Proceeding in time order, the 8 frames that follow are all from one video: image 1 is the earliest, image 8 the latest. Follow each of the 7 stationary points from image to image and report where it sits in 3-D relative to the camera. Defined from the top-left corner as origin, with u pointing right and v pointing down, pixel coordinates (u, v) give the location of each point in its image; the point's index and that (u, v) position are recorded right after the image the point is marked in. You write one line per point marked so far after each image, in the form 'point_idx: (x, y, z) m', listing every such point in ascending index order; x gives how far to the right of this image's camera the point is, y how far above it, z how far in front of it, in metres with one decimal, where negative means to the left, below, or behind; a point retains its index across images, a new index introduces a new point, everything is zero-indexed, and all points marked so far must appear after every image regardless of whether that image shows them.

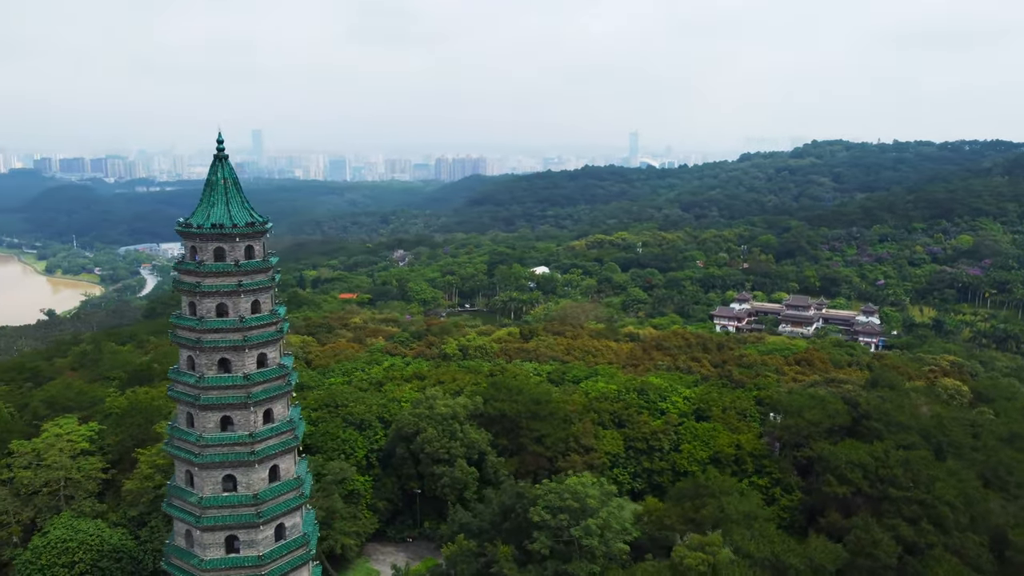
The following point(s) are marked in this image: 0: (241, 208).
0: (-4.6, +1.4, +13.8) m
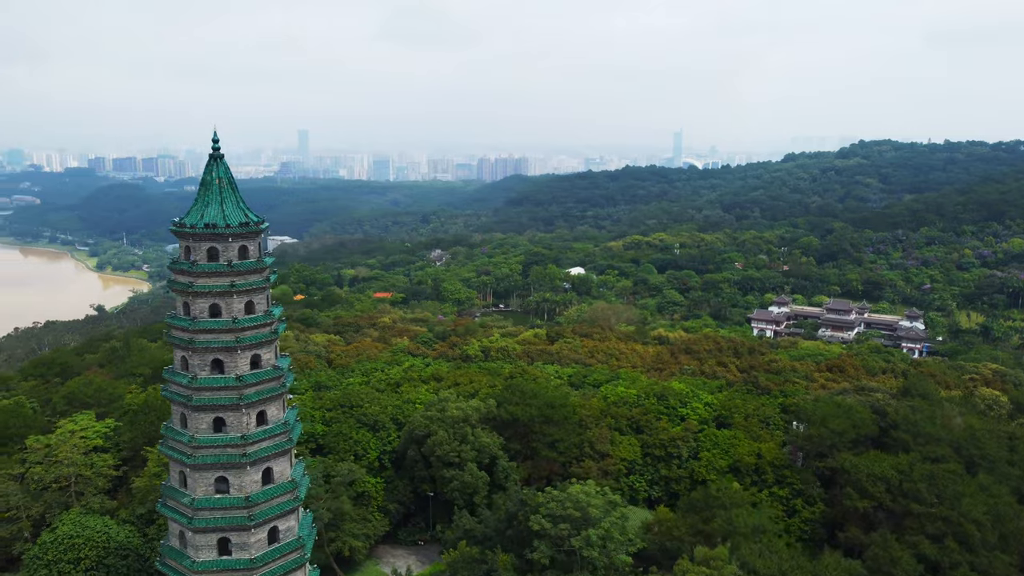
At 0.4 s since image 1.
0: (-4.7, +1.4, +13.7) m
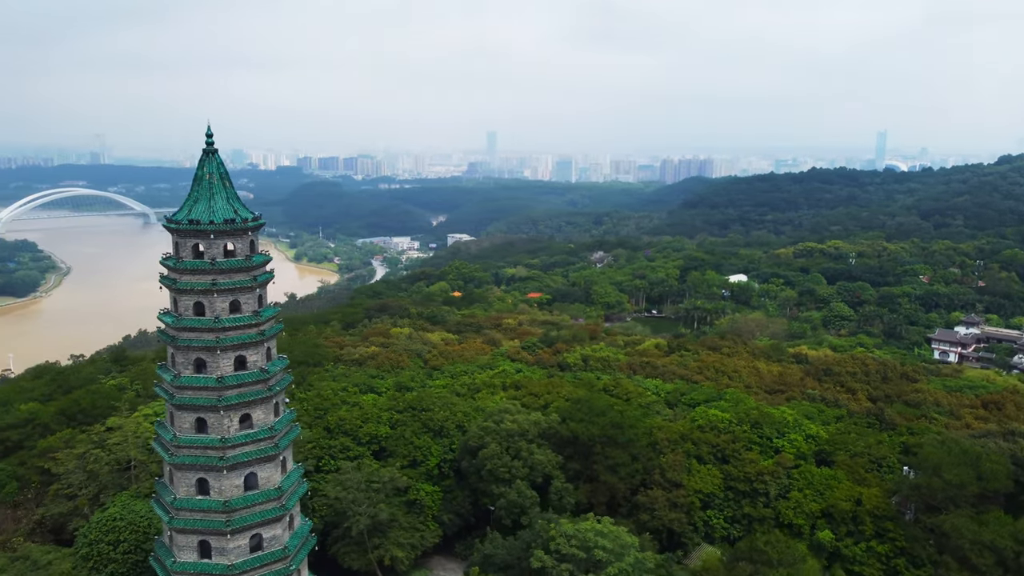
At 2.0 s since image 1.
0: (-4.7, +1.4, +13.3) m
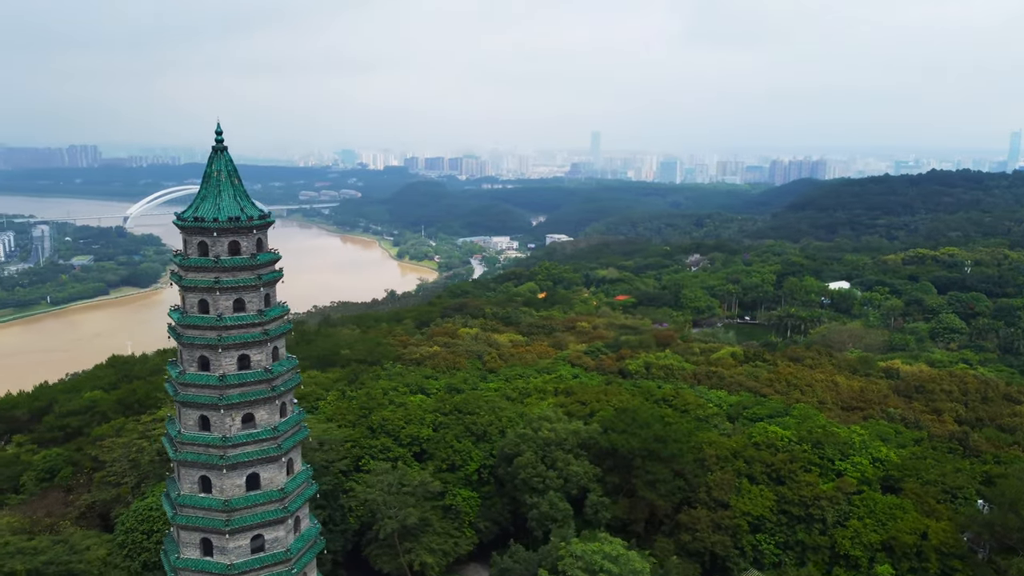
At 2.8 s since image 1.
0: (-4.6, +1.4, +13.2) m
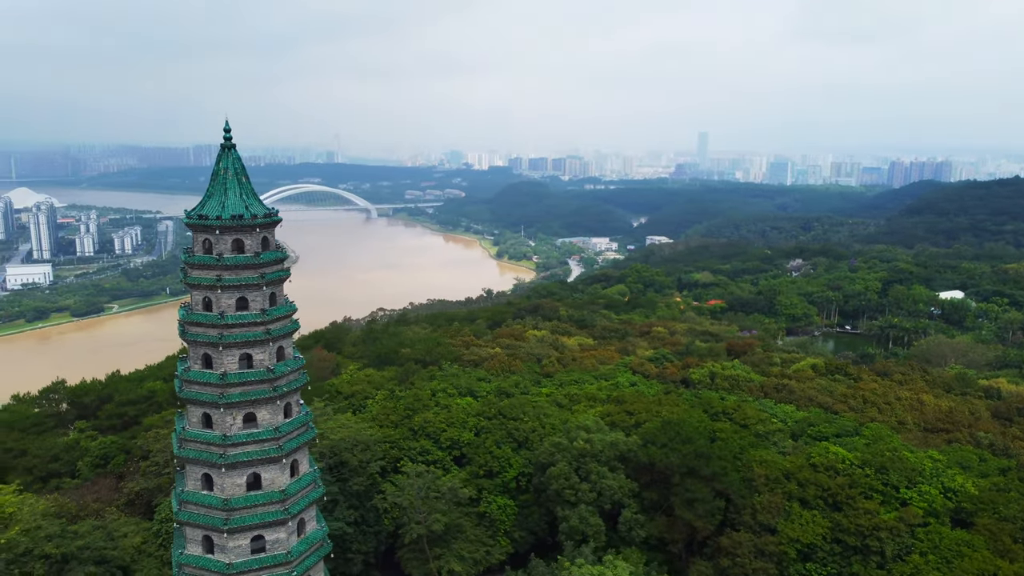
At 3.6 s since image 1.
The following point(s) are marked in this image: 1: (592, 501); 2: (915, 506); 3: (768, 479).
0: (-4.4, +1.5, +13.2) m
1: (+1.8, -4.9, +18.4) m
2: (+9.4, -5.1, +18.6) m
3: (+6.3, -4.7, +19.5) m
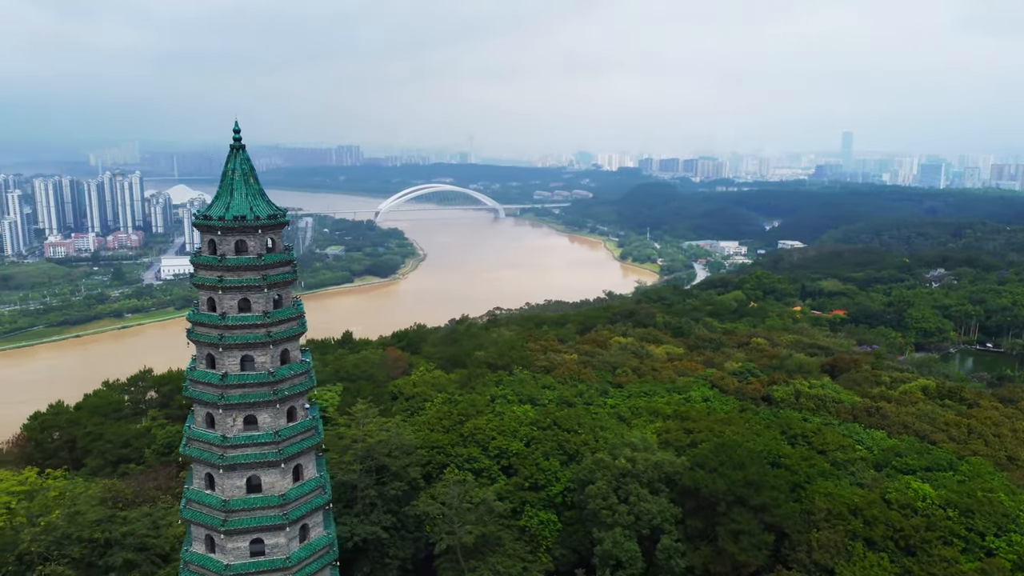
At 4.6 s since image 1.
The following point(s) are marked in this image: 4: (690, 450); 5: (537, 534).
0: (-4.3, +1.4, +13.1) m
1: (+2.5, -5.1, +17.3) m
2: (+10.0, -5.5, +16.3) m
3: (+7.1, -5.0, +17.7) m
4: (+4.4, -4.0, +19.6) m
5: (+0.6, -6.0, +19.5) m
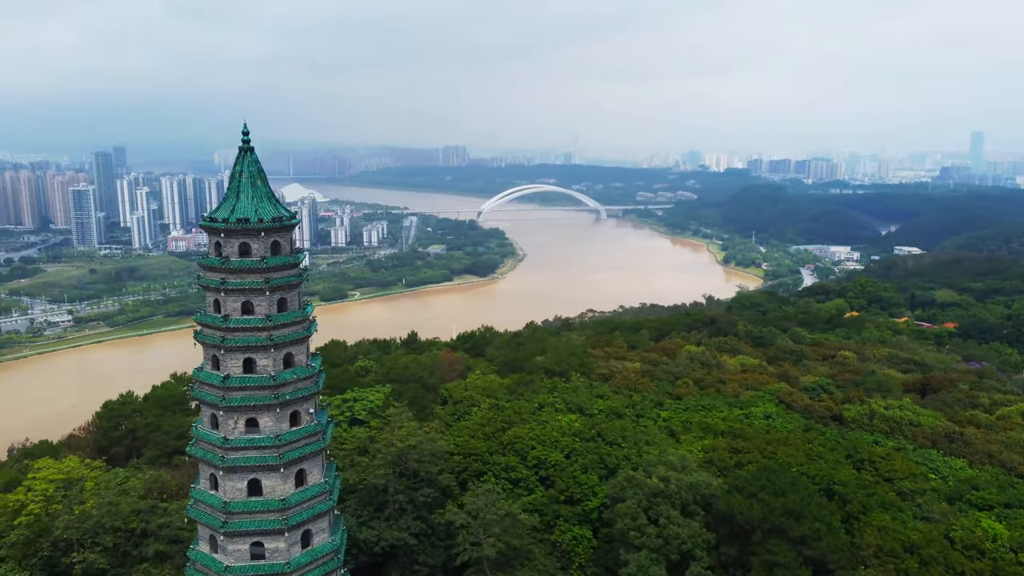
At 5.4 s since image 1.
0: (-4.2, +1.4, +13.1) m
1: (+2.9, -5.3, +16.3) m
2: (+10.2, -5.9, +14.4) m
3: (+7.5, -5.3, +16.2) m
4: (+5.1, -4.2, +18.4) m
5: (+1.3, -6.2, +18.8) m
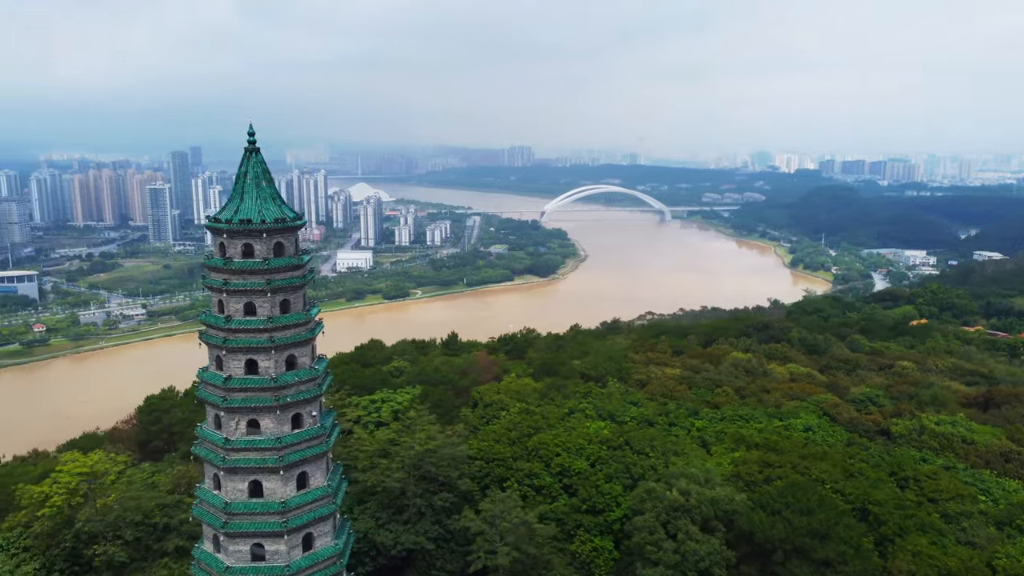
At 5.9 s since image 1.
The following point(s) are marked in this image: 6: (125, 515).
0: (-4.1, +1.4, +13.0) m
1: (+3.2, -5.4, +15.7) m
2: (+10.2, -6.1, +13.2) m
3: (+7.7, -5.5, +15.2) m
4: (+5.5, -4.4, +17.6) m
5: (+1.7, -6.3, +18.3) m
6: (-8.5, -5.0, +17.6) m
